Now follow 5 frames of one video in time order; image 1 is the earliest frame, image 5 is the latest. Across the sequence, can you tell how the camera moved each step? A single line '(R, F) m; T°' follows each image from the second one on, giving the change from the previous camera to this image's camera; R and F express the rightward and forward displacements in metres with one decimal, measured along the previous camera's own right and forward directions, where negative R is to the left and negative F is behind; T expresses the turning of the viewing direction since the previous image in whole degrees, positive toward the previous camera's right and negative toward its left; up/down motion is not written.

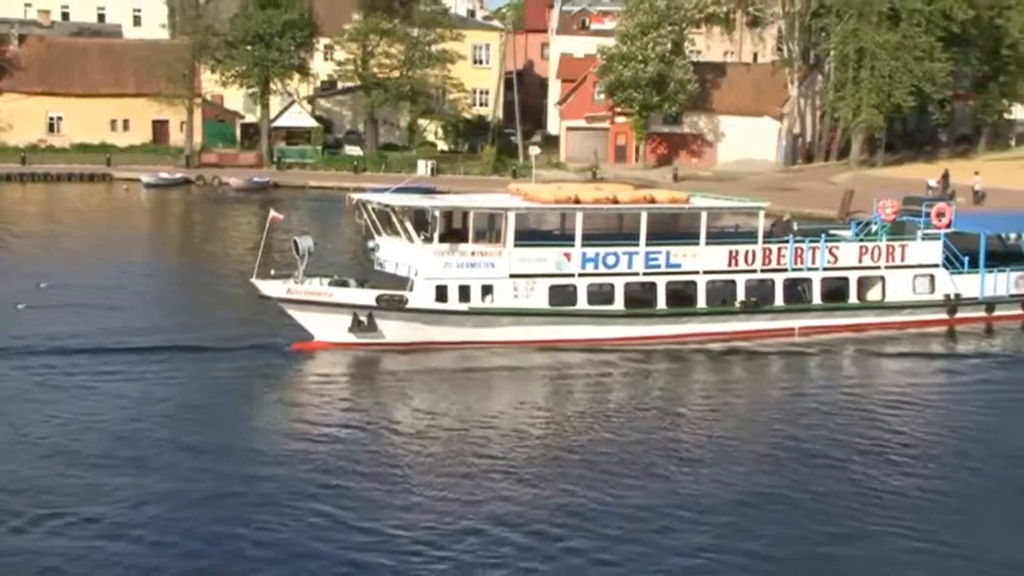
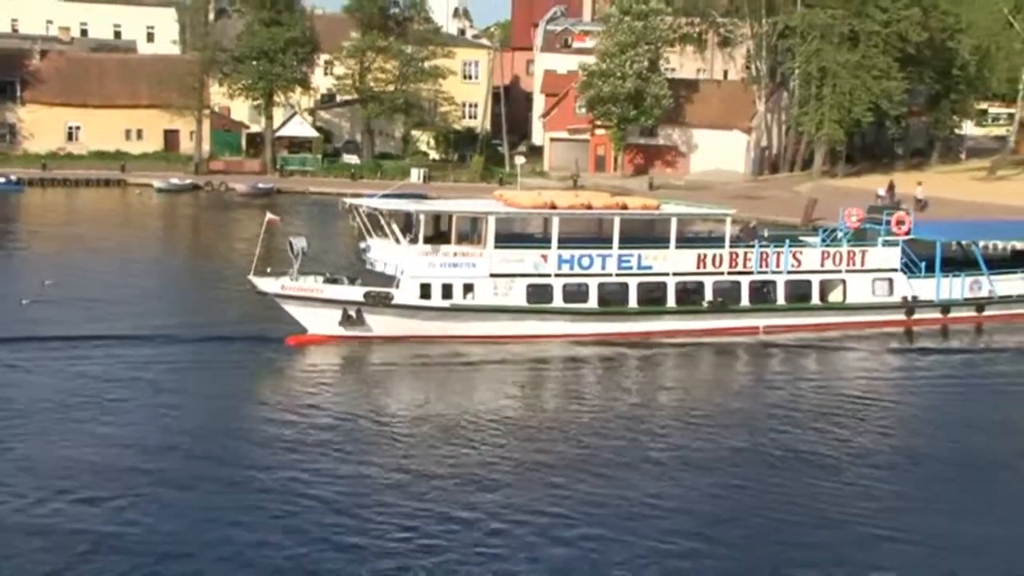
(-1.6, -3.0) m; +2°
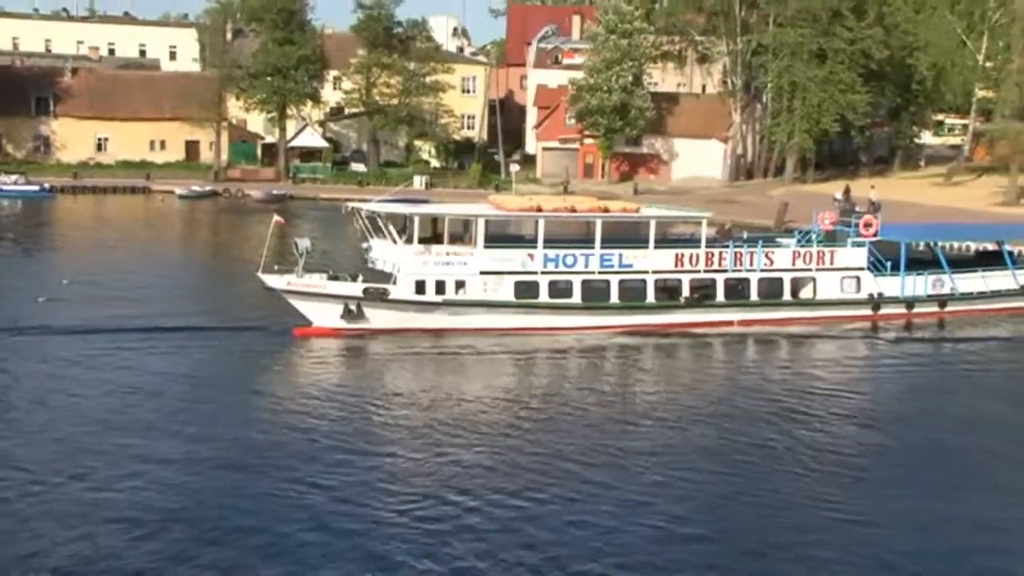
(+0.4, -3.7) m; 0°
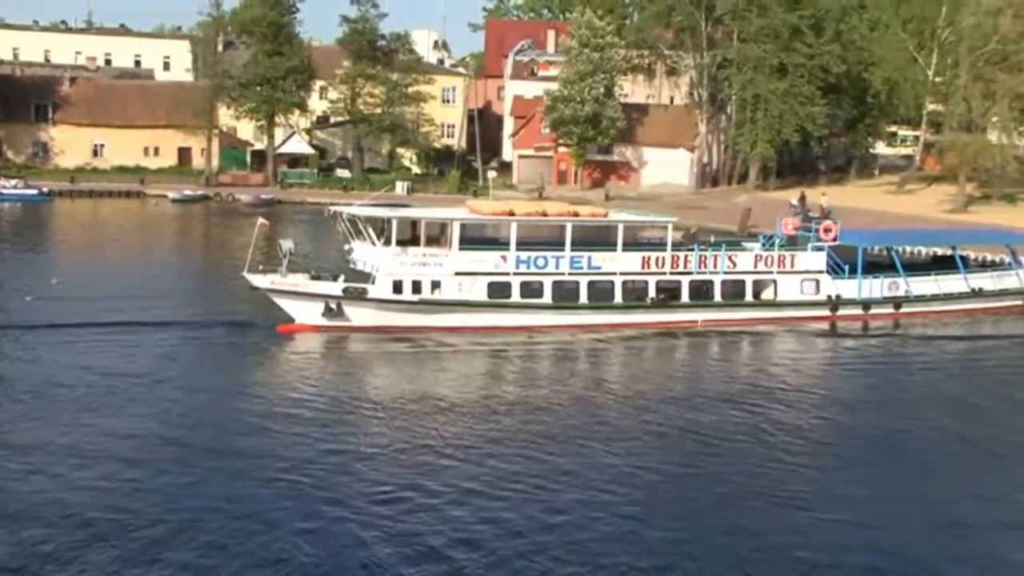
(+0.2, -2.6) m; +1°
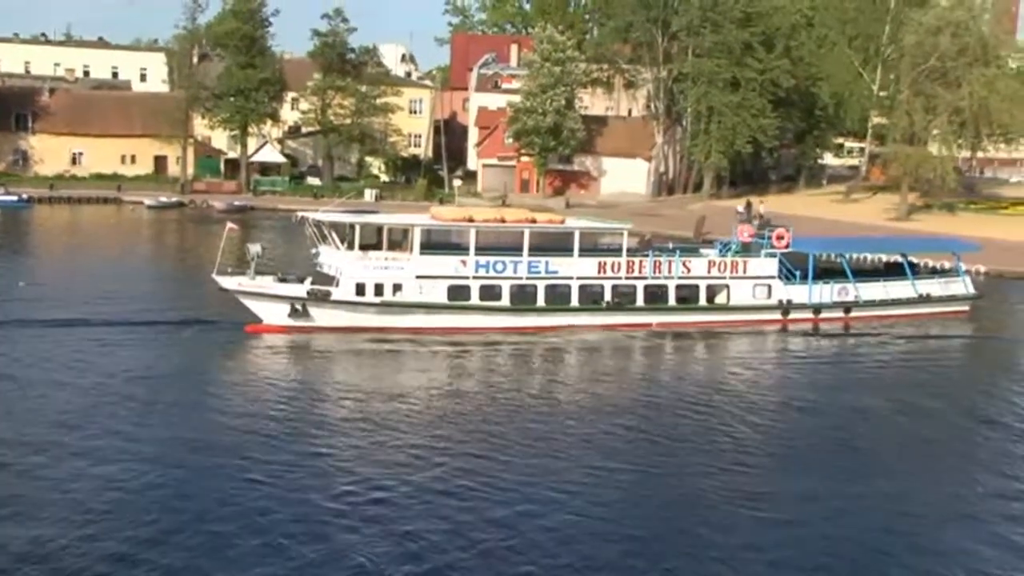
(+0.5, -2.1) m; +1°
